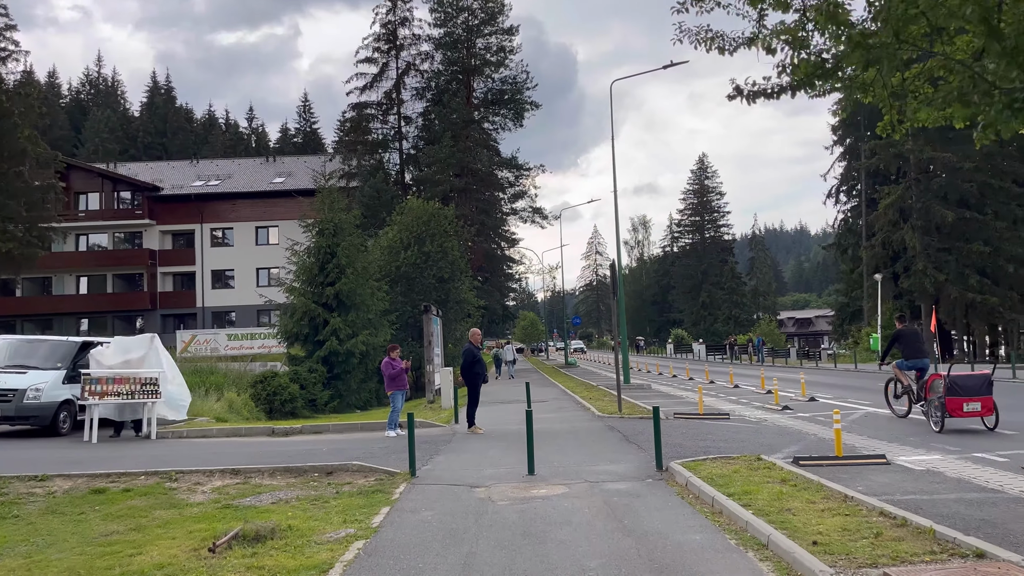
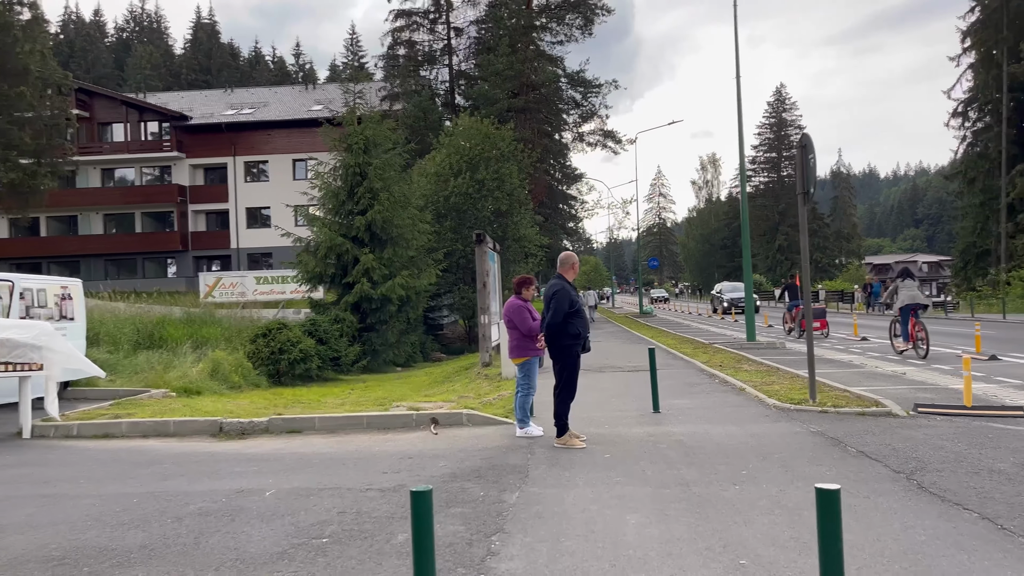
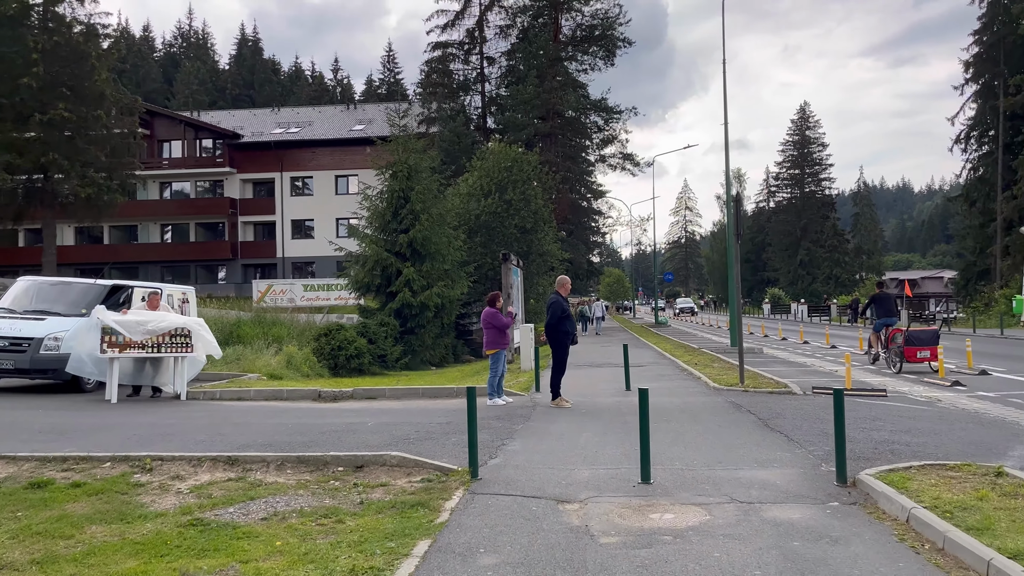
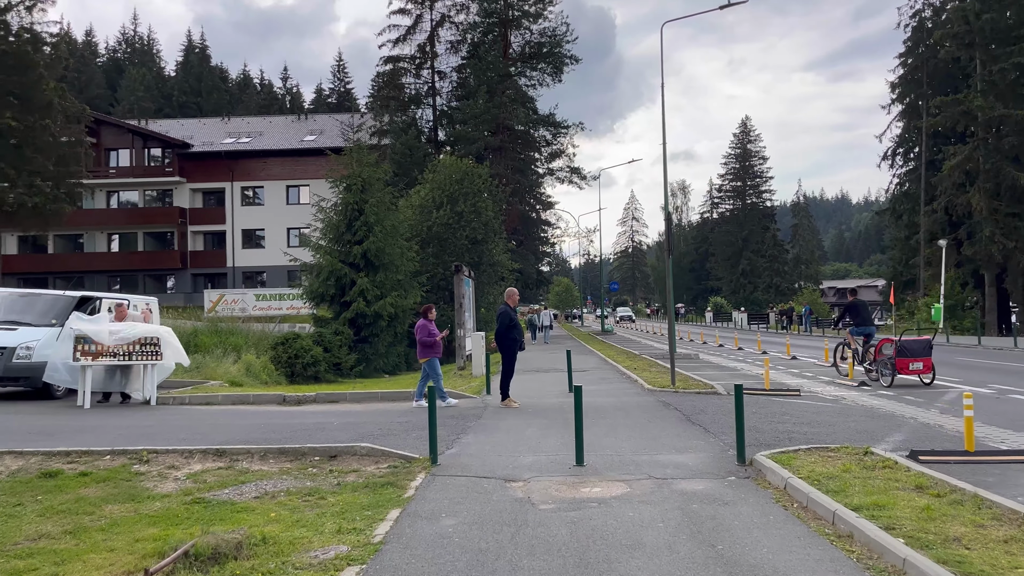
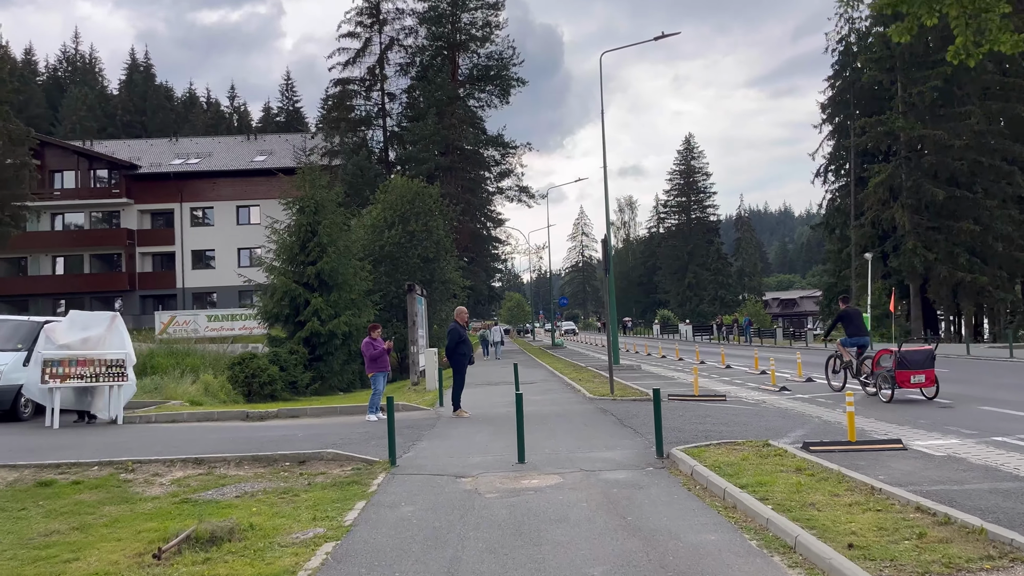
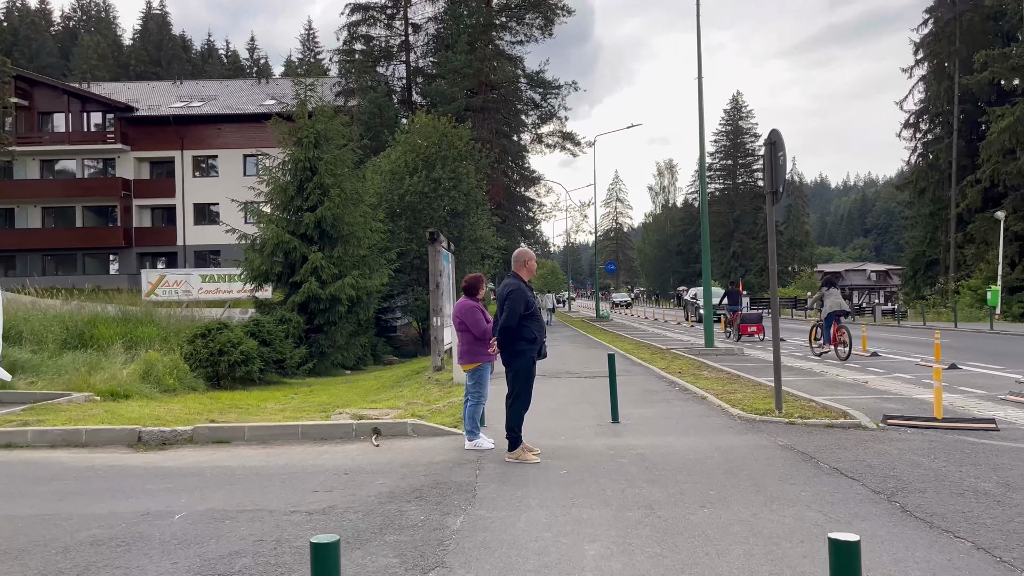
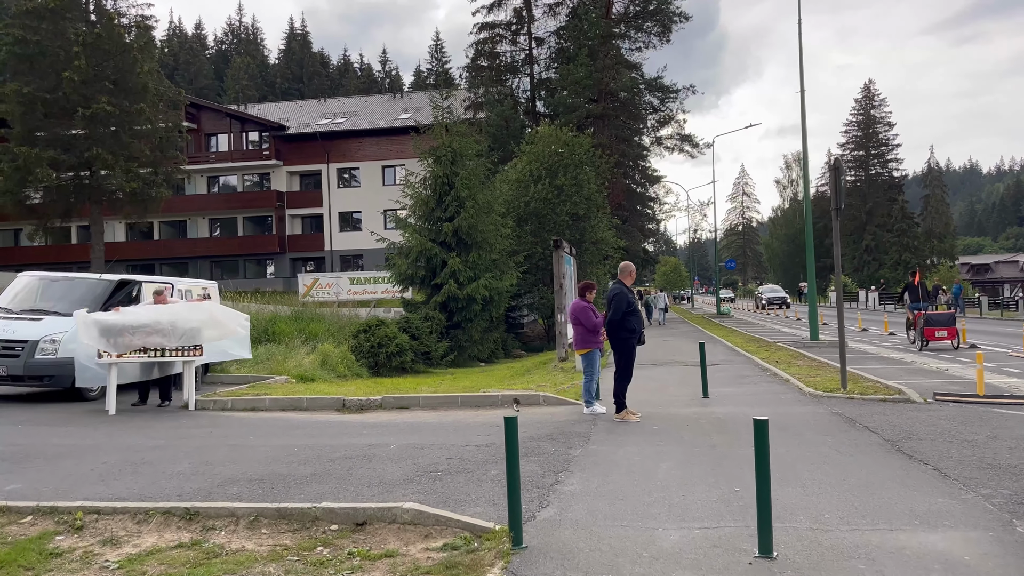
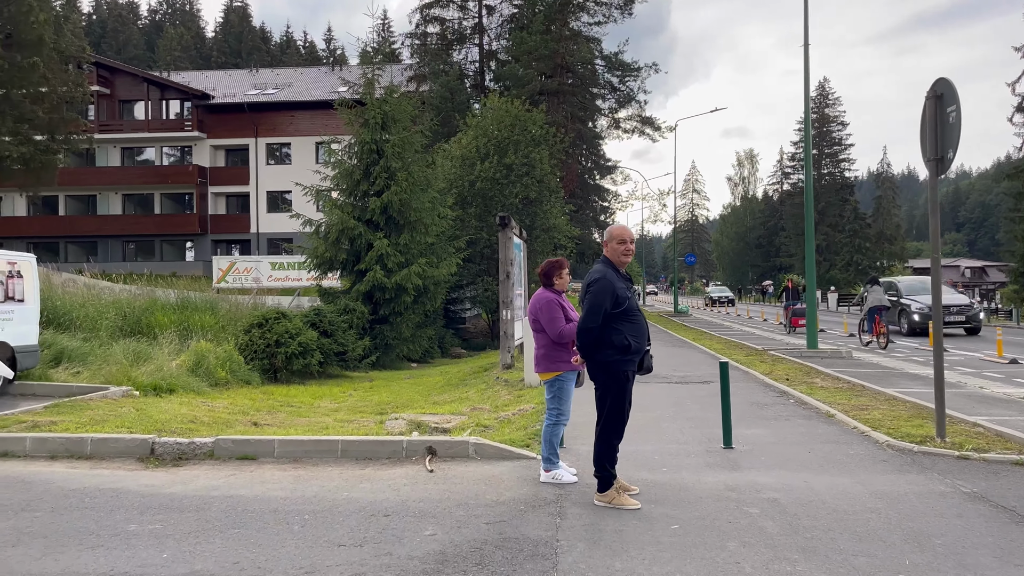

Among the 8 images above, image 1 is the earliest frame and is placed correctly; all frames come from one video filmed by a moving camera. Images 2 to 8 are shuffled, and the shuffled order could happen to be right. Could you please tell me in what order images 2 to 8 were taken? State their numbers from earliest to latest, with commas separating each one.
5, 4, 3, 7, 2, 6, 8
